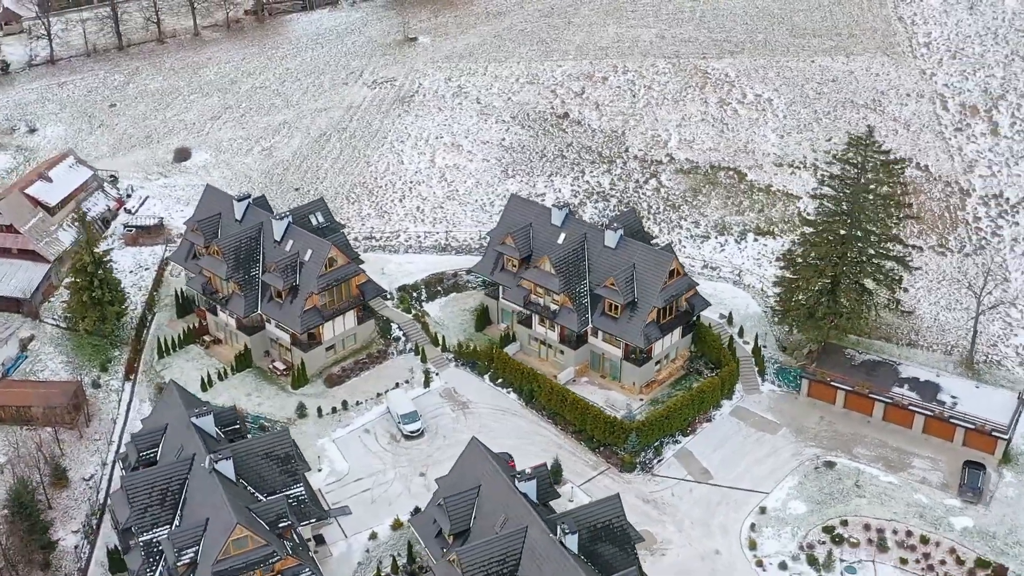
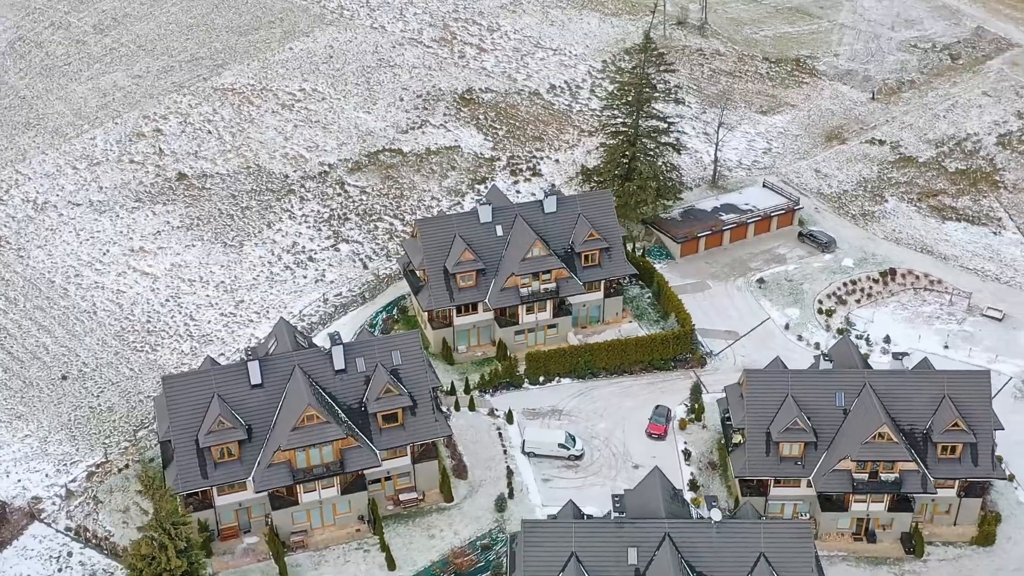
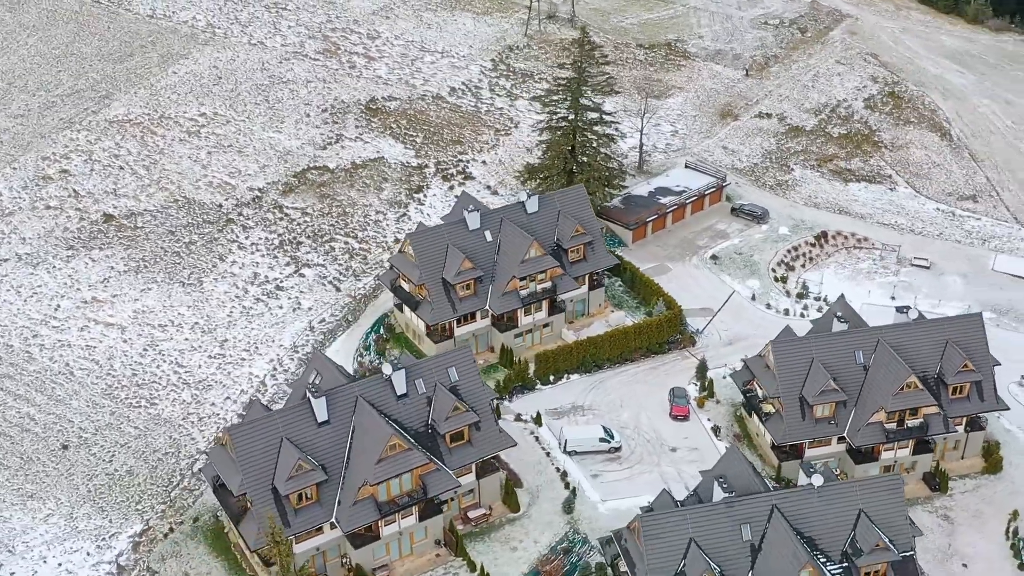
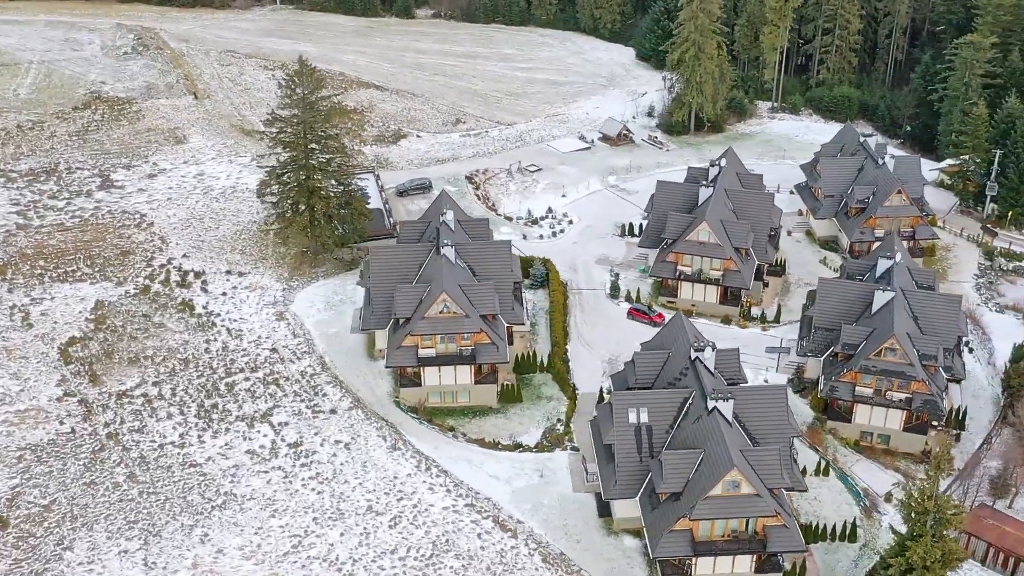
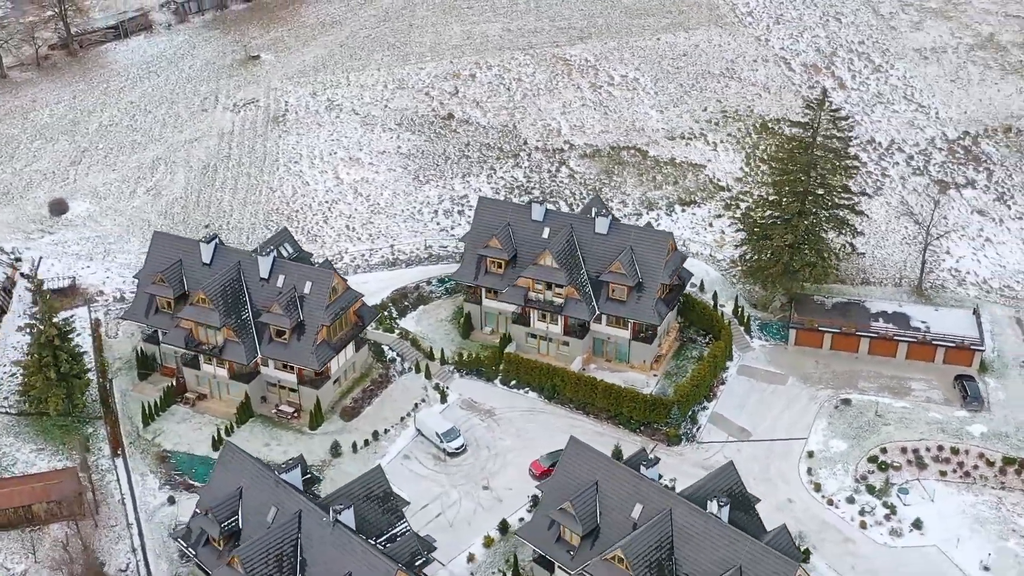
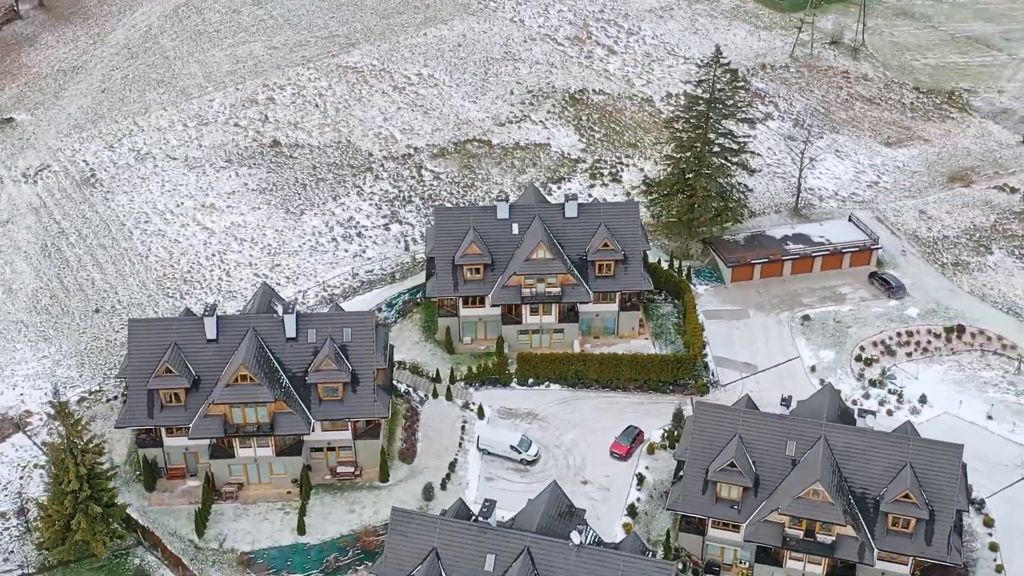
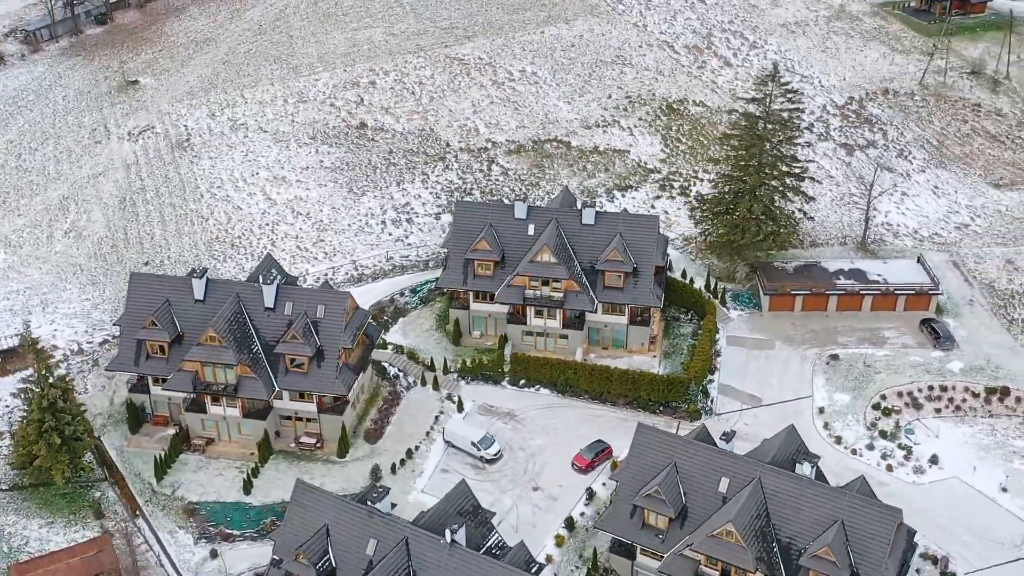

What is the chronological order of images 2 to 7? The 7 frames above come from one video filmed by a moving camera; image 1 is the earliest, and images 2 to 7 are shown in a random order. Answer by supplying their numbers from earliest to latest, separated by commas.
5, 7, 6, 2, 3, 4
